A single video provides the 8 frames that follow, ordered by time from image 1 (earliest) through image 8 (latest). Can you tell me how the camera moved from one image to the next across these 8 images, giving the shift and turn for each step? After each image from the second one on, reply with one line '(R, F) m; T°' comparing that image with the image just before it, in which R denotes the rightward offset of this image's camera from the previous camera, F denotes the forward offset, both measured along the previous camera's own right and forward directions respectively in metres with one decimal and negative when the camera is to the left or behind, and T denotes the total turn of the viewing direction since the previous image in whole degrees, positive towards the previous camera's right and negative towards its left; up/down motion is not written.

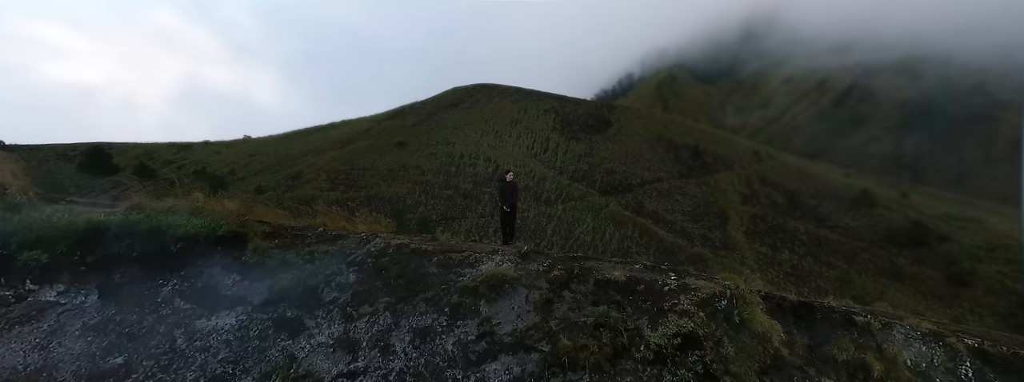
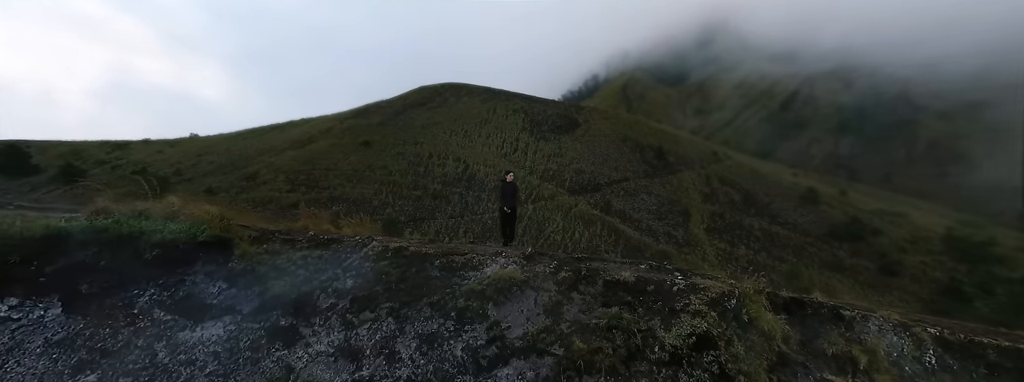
(-0.5, +0.1) m; +4°
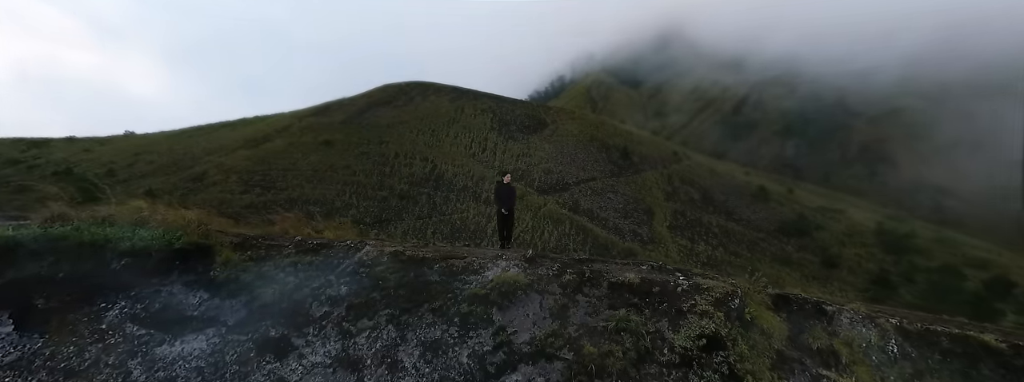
(-0.5, +0.1) m; +4°
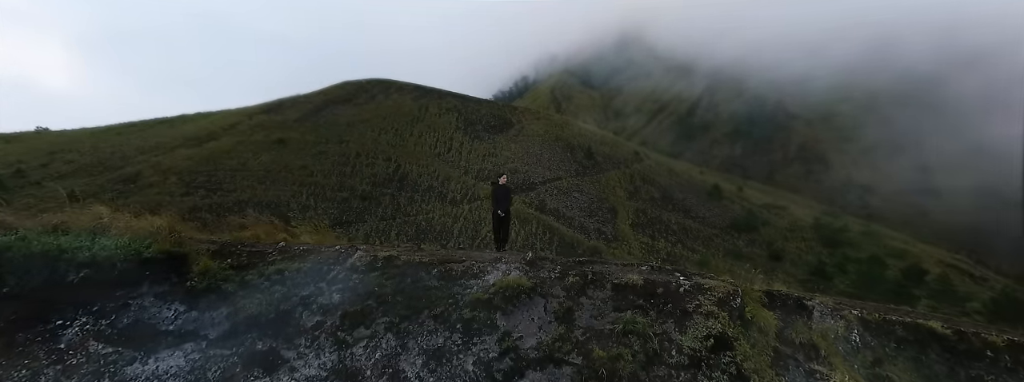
(-0.5, +0.1) m; +4°
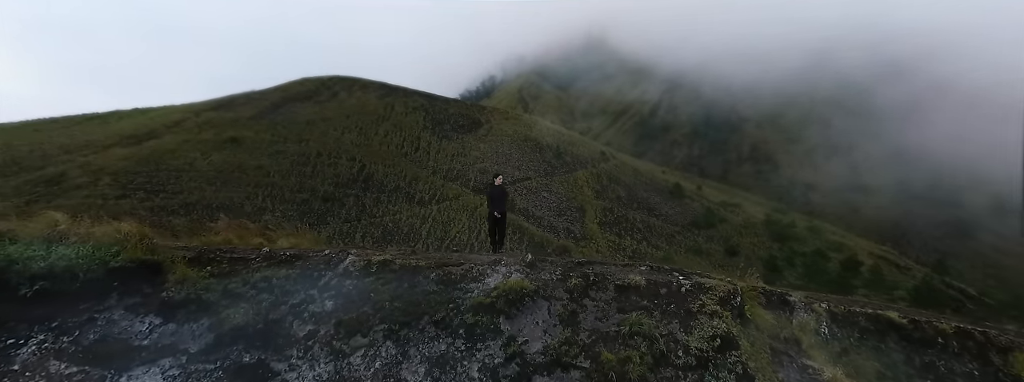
(-0.4, +0.1) m; +4°
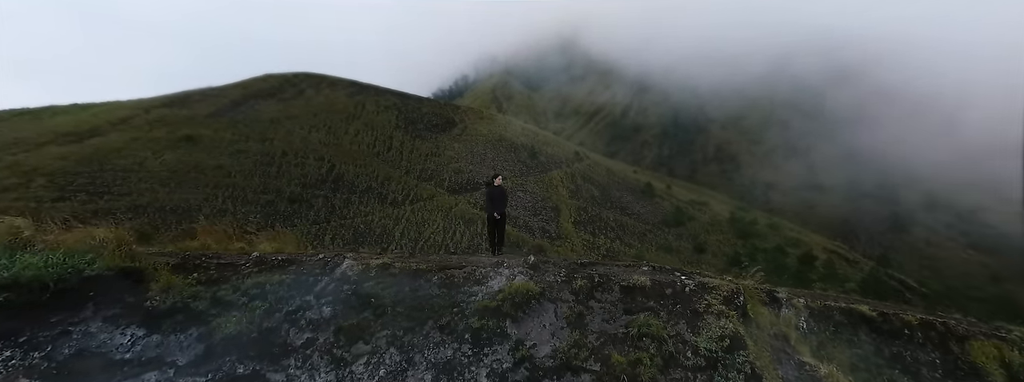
(-0.4, +0.1) m; +3°
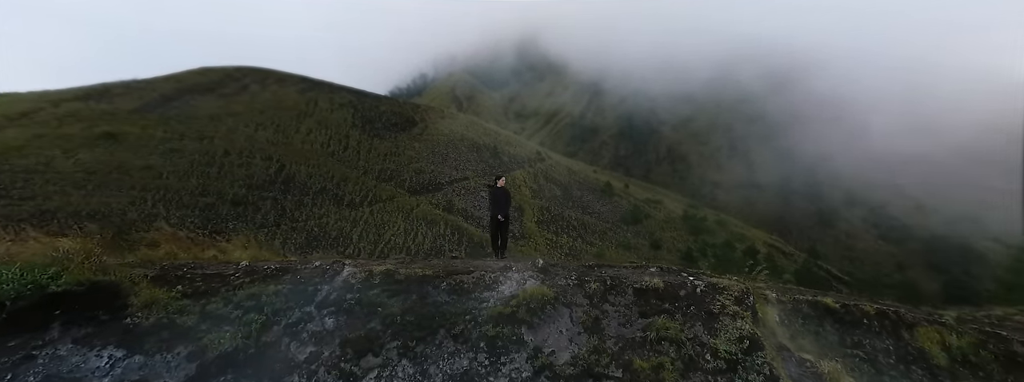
(-0.6, +0.2) m; +4°
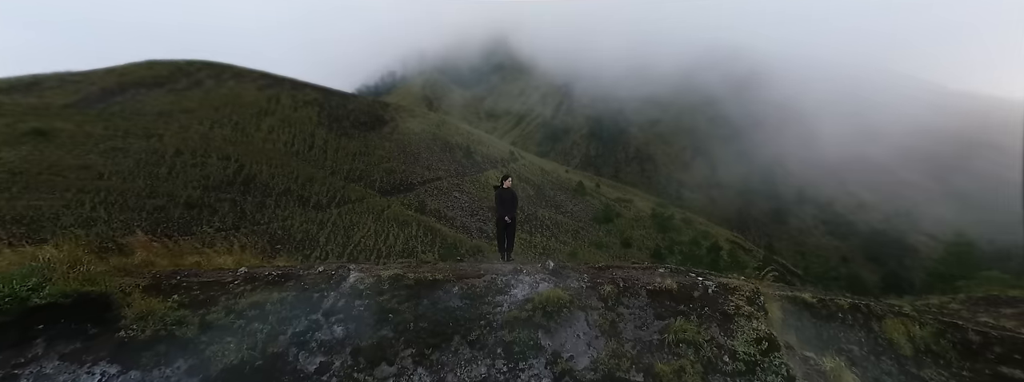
(-0.5, +0.1) m; +3°
